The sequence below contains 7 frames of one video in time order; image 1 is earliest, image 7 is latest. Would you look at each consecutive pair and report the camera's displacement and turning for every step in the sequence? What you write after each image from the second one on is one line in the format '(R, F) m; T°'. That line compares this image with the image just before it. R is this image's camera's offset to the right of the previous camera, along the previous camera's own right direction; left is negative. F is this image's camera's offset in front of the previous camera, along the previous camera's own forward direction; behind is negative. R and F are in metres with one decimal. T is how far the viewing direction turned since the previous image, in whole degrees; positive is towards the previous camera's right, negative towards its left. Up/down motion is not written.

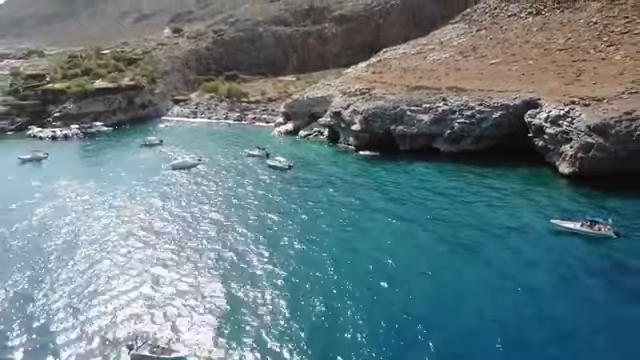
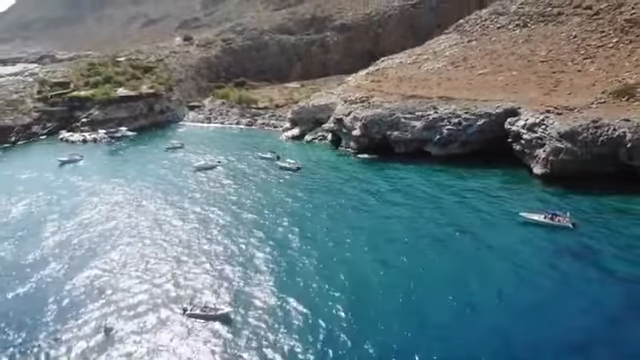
(-0.4, -6.1) m; 0°
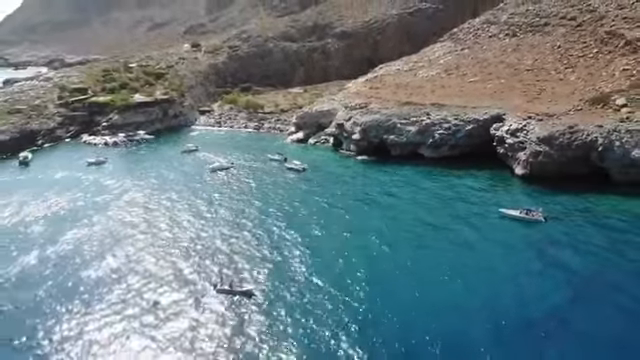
(-0.3, -5.4) m; 0°
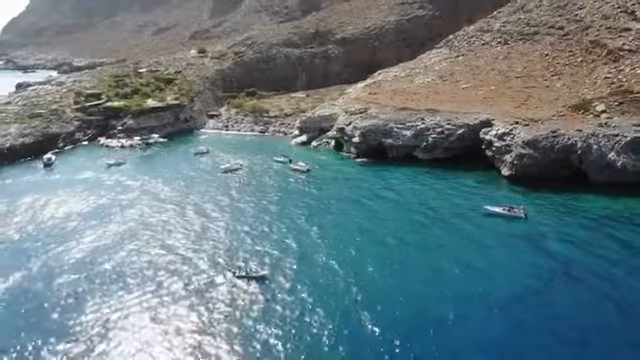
(-0.3, -4.7) m; 0°
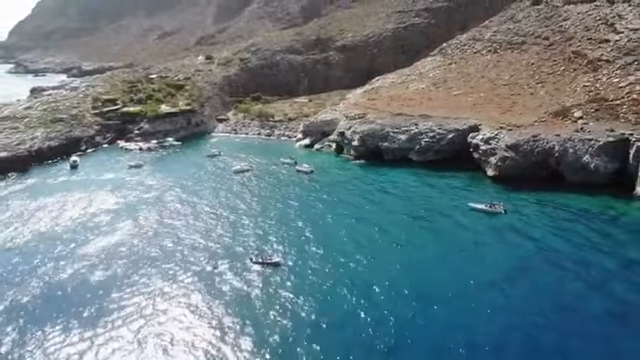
(-0.3, -6.1) m; 0°
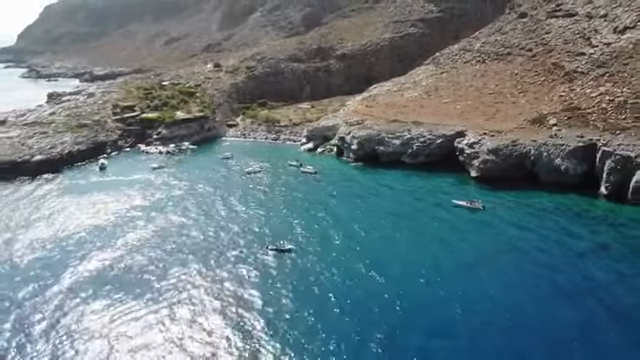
(-0.4, -8.2) m; 0°
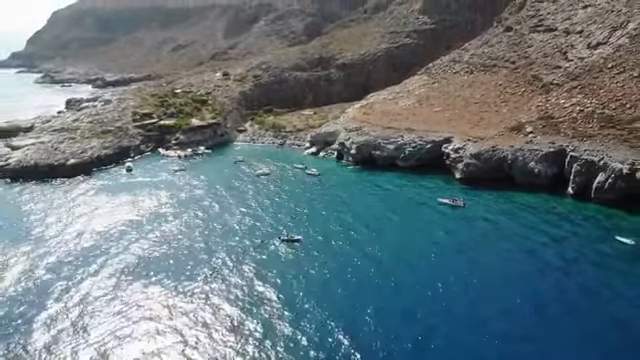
(-0.5, -9.7) m; 0°
